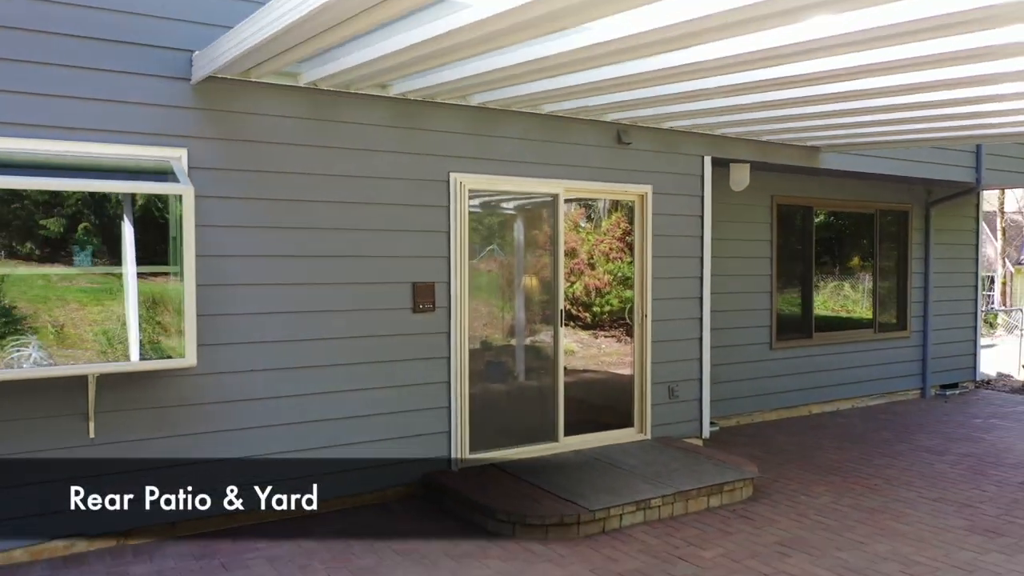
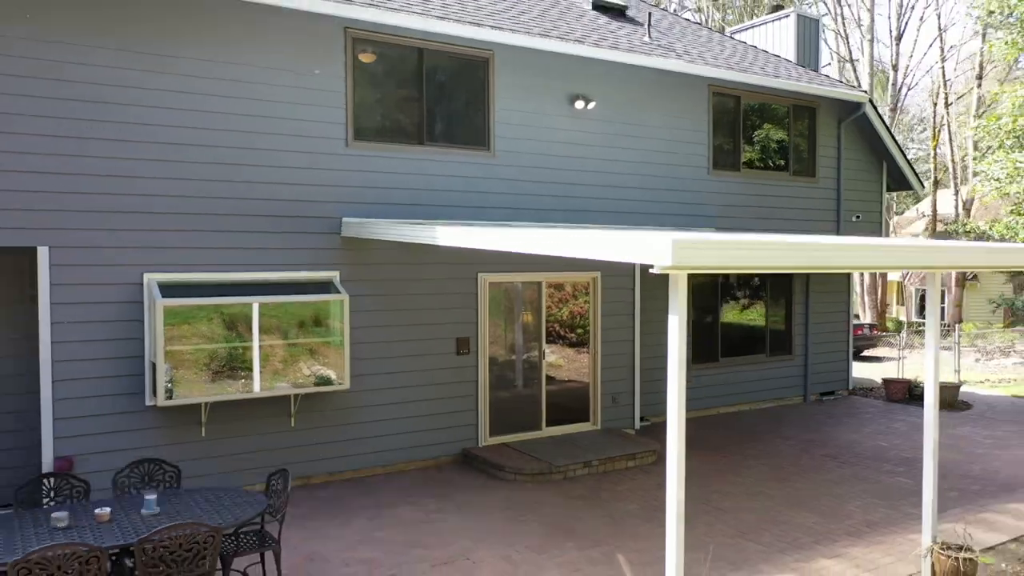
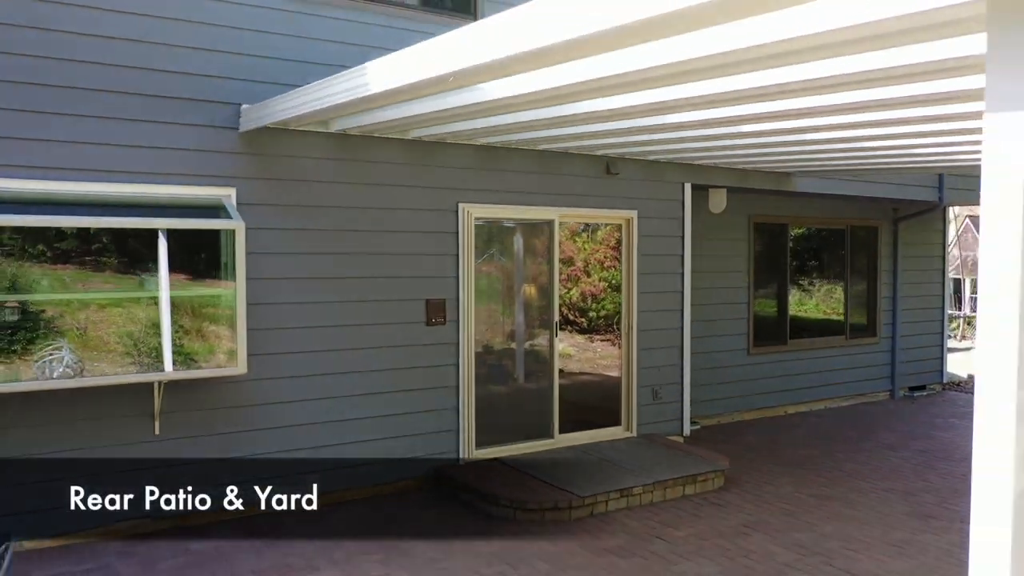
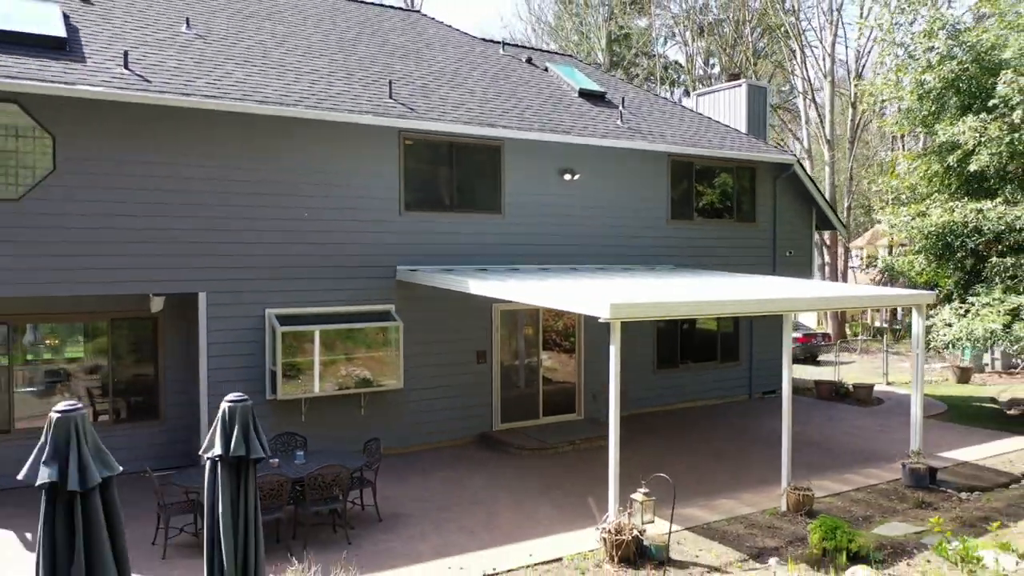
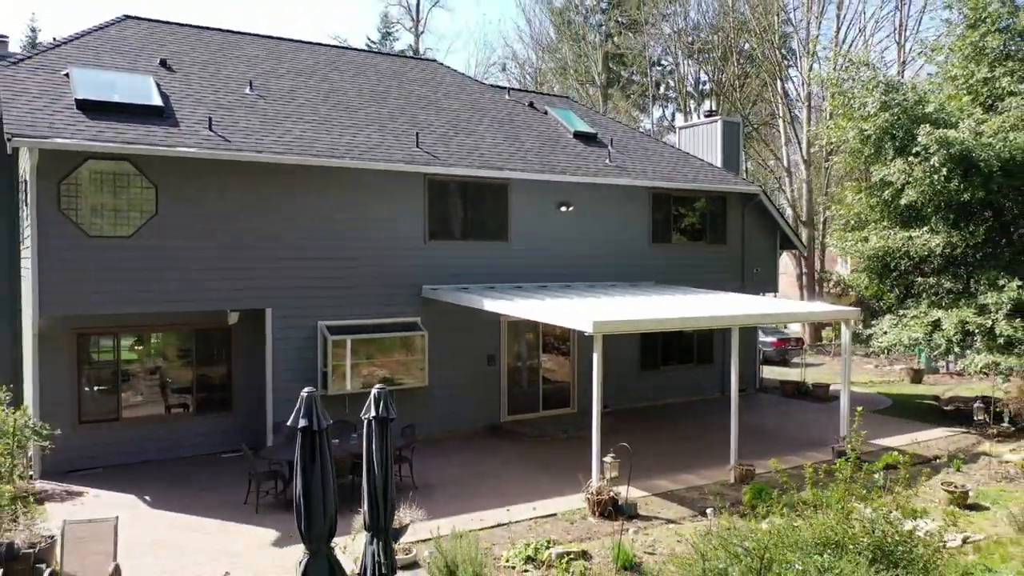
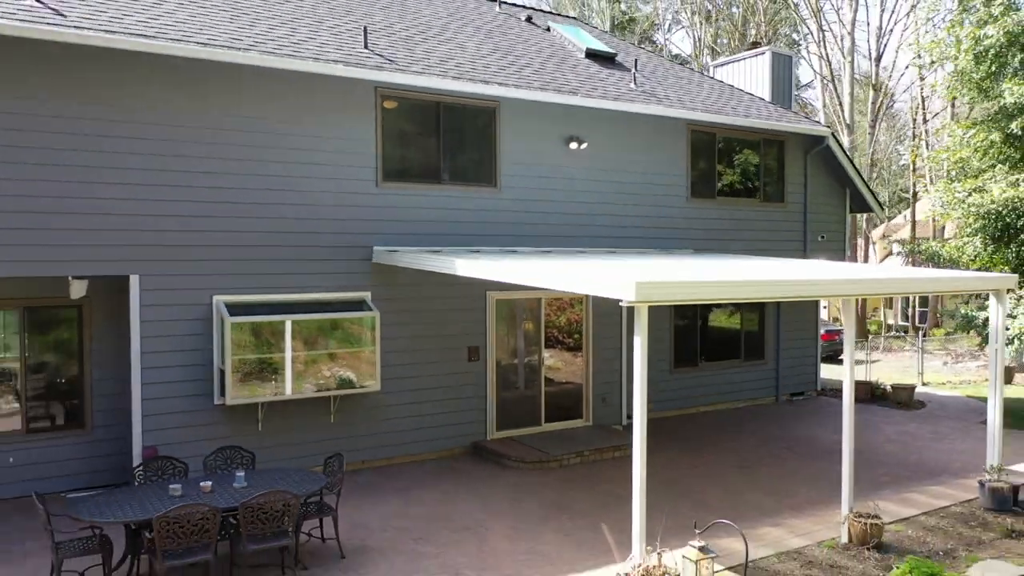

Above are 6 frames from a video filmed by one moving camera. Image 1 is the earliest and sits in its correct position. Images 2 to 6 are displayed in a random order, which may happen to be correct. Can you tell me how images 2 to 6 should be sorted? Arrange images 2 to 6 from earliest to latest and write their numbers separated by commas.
3, 2, 6, 4, 5
